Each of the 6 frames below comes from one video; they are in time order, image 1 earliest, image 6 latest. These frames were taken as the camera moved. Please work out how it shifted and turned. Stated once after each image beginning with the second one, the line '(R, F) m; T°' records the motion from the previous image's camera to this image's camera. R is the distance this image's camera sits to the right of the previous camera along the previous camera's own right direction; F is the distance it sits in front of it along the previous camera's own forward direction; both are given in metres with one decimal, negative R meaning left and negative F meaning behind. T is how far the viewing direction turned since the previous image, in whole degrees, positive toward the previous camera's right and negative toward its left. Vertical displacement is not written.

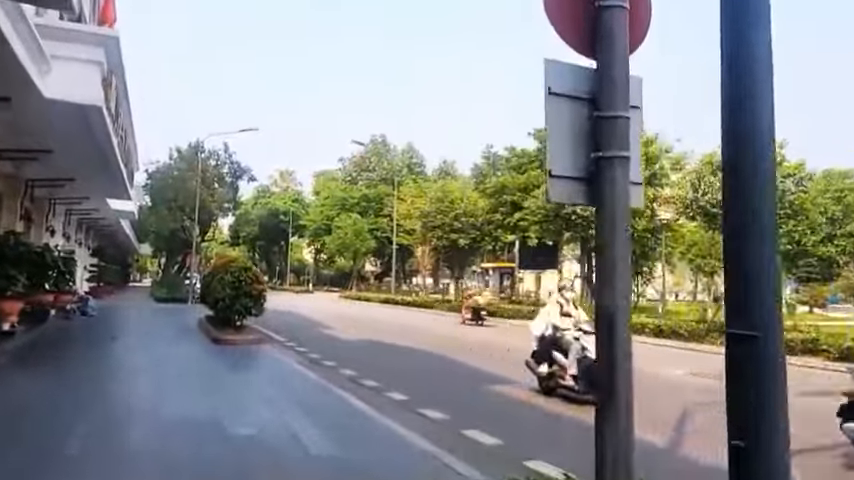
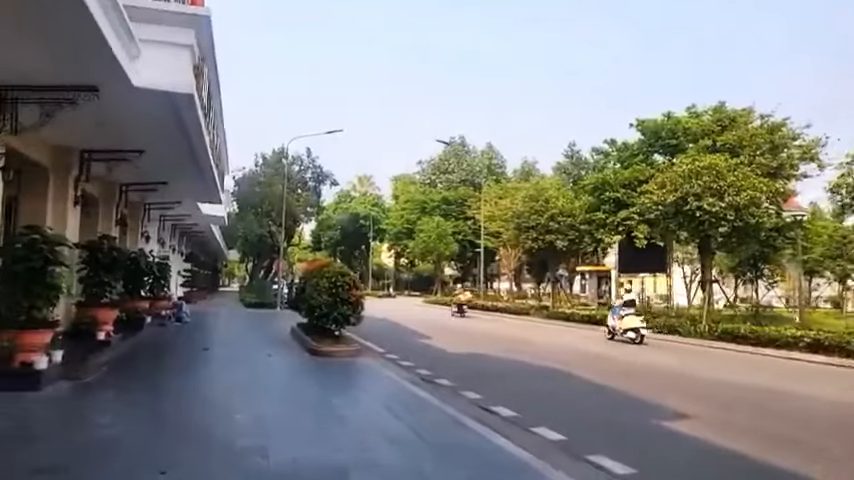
(-0.9, +1.5) m; -7°
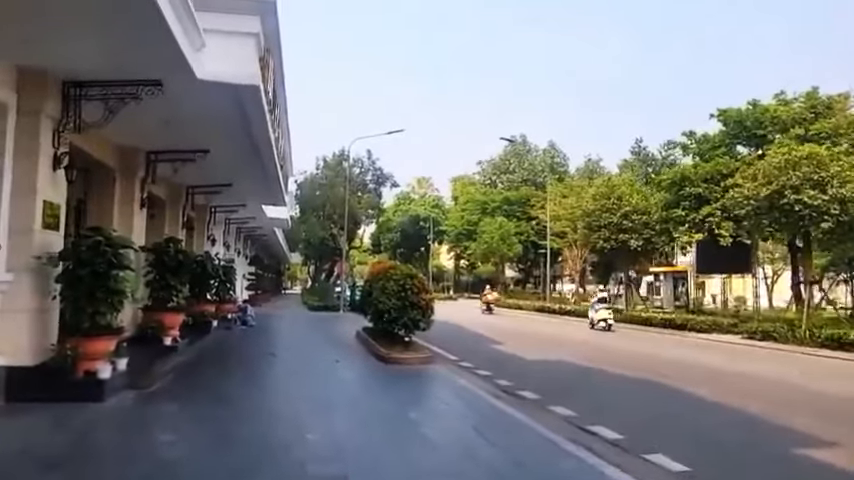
(-0.3, +0.8) m; -5°
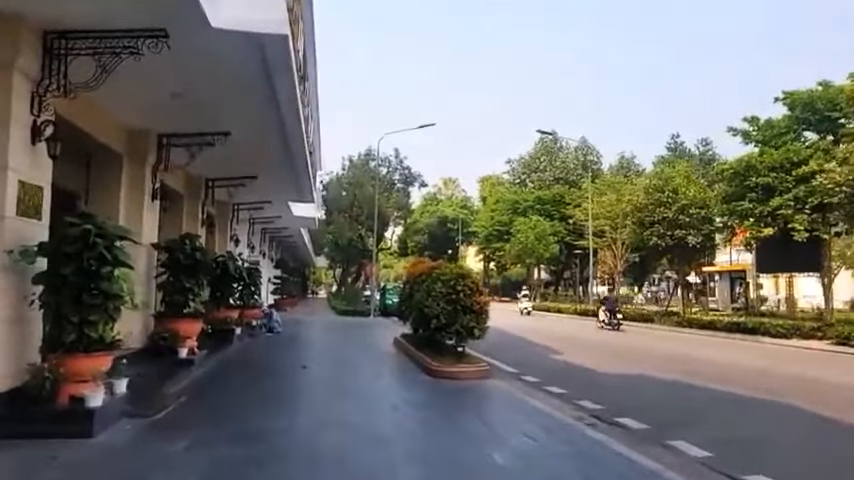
(-0.6, +1.8) m; -2°
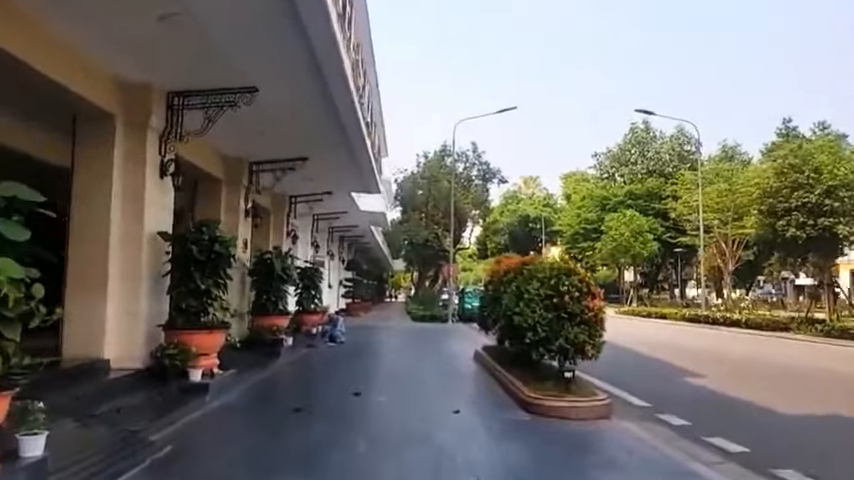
(-0.2, +2.9) m; -7°
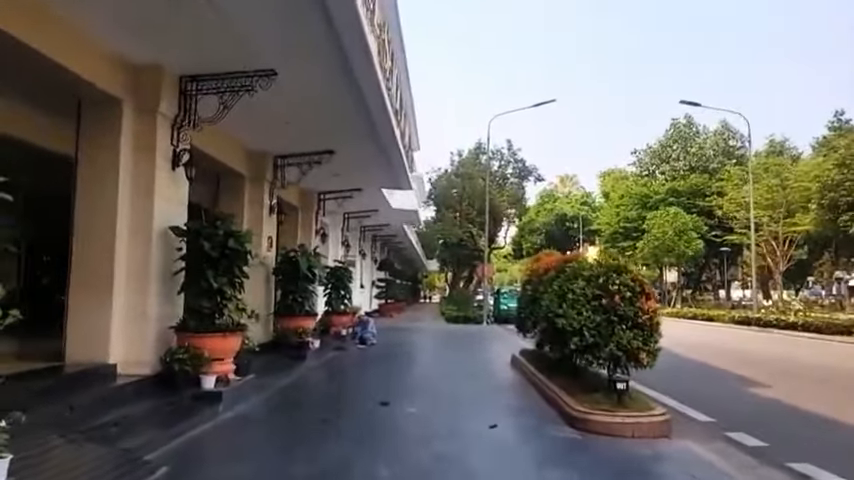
(0.0, +0.8) m; -3°
